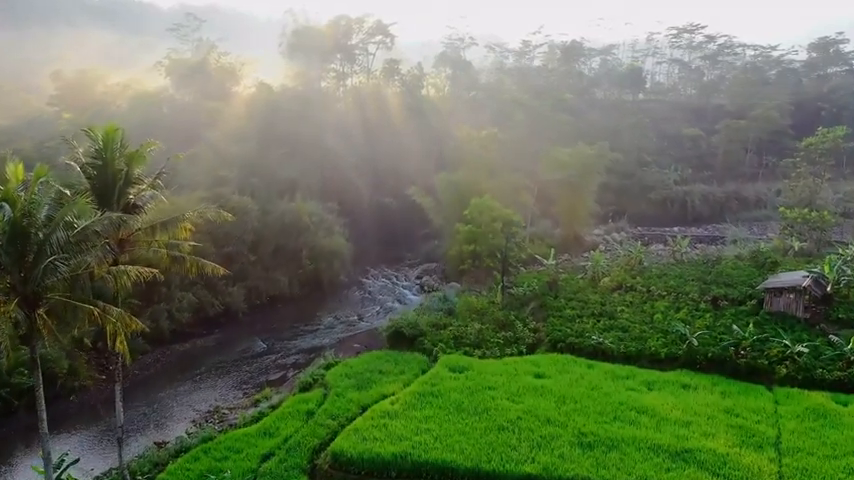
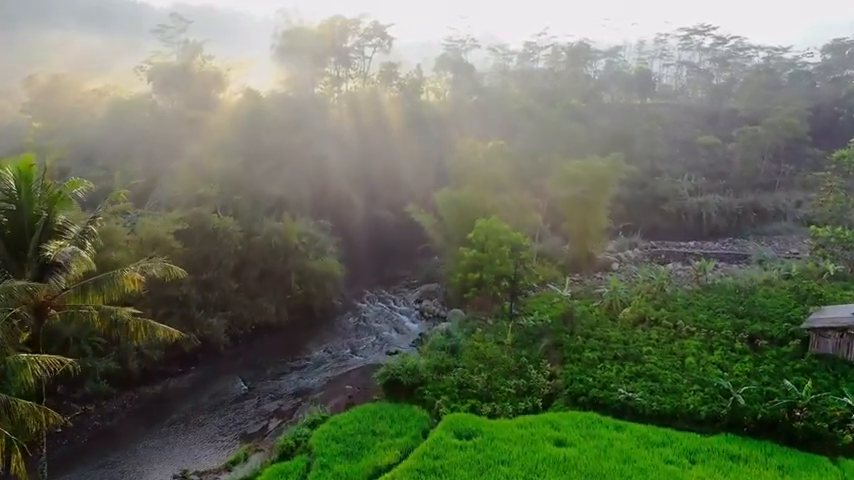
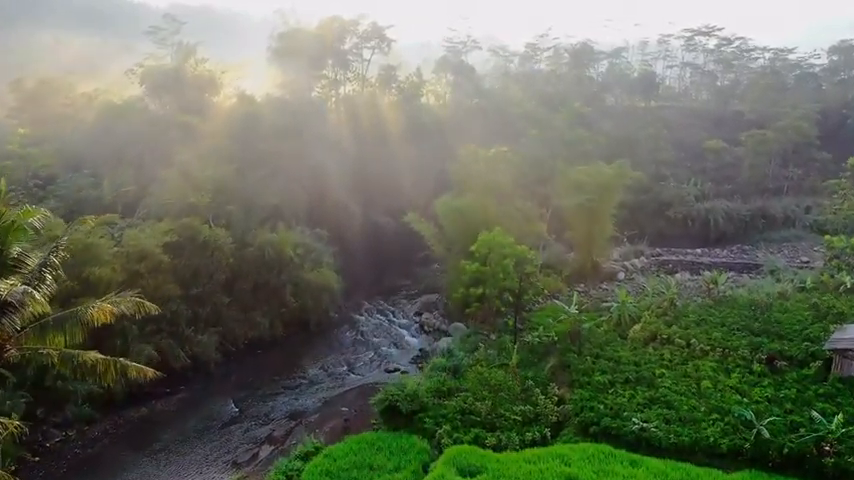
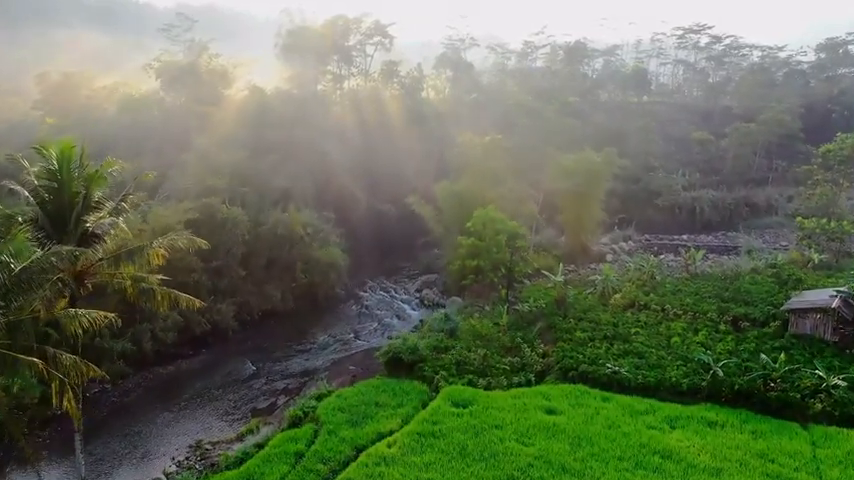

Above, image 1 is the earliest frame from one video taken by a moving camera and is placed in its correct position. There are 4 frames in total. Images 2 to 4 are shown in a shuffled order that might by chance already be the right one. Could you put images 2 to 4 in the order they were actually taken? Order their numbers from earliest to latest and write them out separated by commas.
4, 2, 3
